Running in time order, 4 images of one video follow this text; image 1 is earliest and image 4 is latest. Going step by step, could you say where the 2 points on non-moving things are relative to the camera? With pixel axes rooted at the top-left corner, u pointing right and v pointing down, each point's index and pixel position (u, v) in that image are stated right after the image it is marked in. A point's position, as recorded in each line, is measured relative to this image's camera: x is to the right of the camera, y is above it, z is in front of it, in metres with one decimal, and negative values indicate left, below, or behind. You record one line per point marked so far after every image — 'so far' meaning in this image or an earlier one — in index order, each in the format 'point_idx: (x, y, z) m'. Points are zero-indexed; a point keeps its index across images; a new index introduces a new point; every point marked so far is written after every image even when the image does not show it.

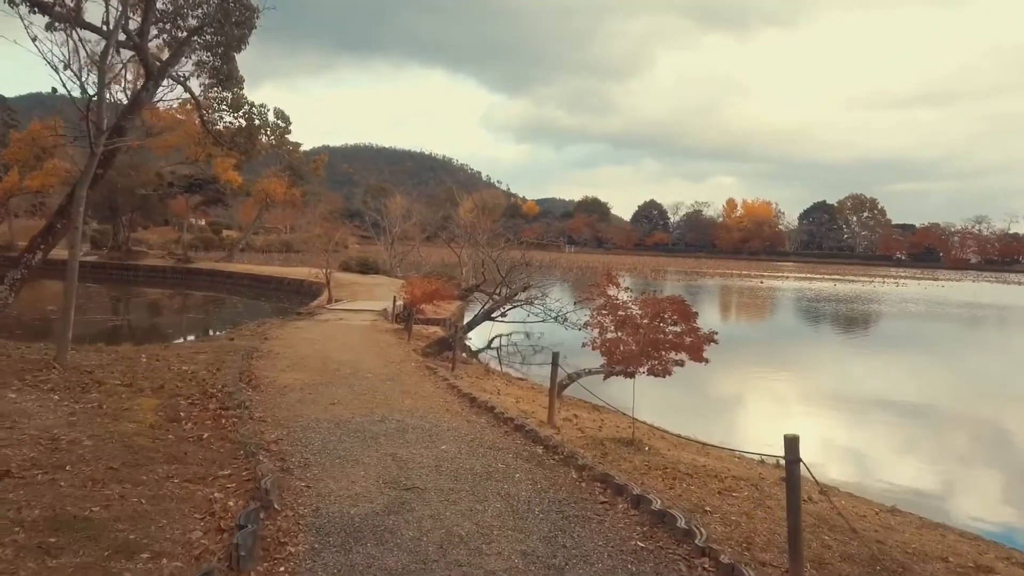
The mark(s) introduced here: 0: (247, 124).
0: (-3.7, +2.3, +8.4) m
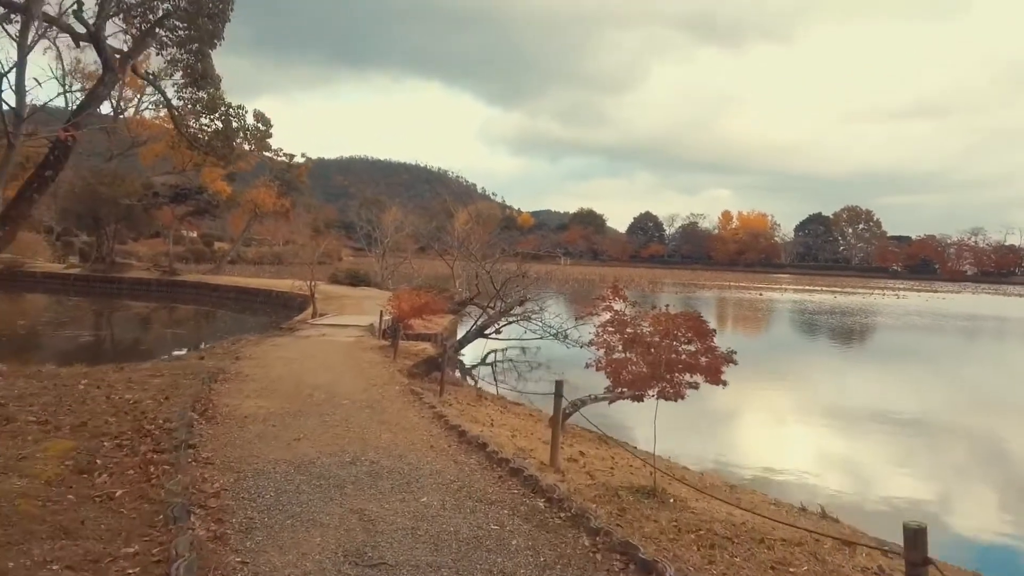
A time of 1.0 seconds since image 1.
0: (-3.8, +2.1, +8.0) m
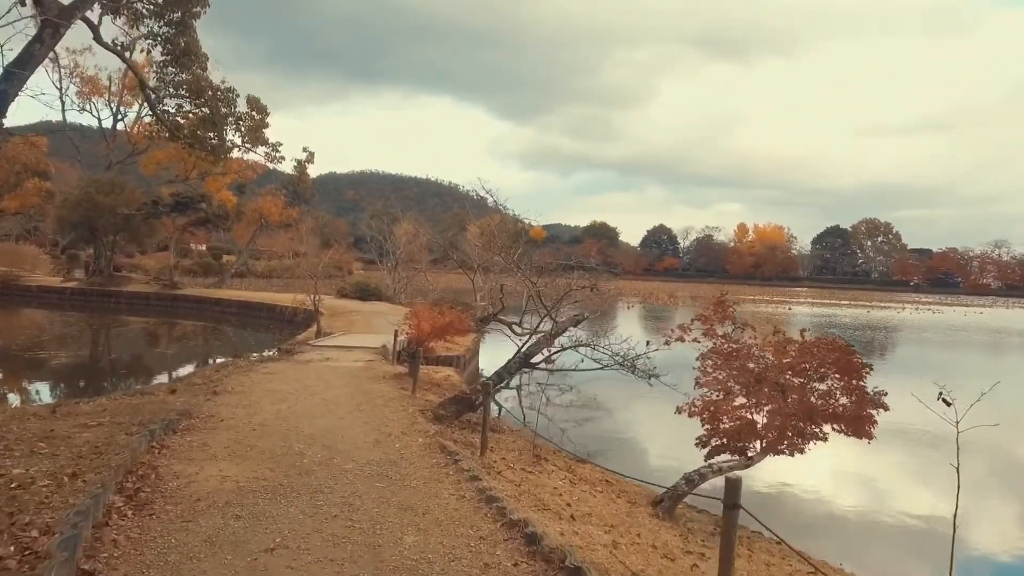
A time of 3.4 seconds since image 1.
0: (-3.4, +2.0, +7.0) m
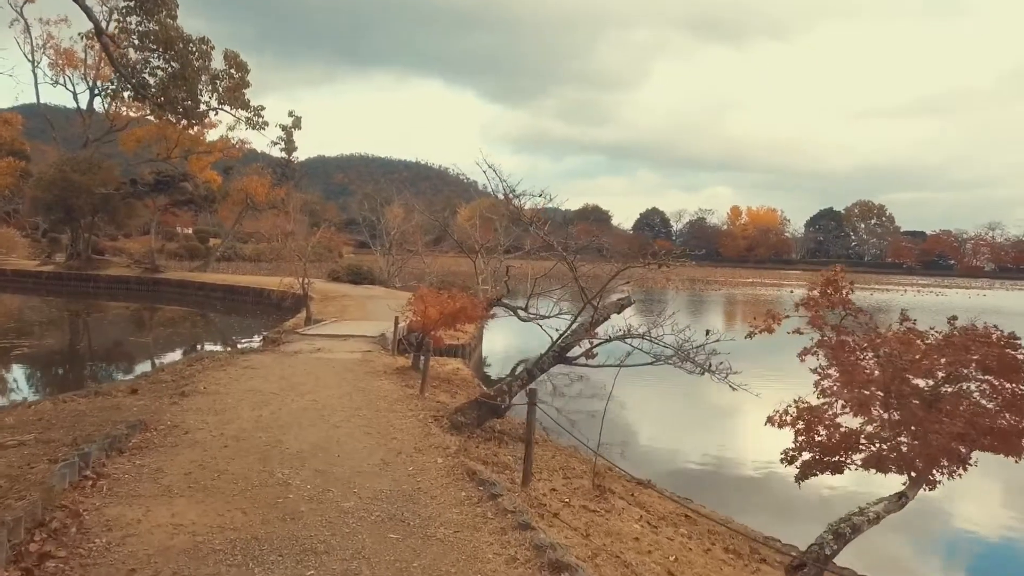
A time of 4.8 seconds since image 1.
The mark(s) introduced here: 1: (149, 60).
0: (-3.3, +2.1, +6.3) m
1: (-3.6, +2.2, +6.3) m
